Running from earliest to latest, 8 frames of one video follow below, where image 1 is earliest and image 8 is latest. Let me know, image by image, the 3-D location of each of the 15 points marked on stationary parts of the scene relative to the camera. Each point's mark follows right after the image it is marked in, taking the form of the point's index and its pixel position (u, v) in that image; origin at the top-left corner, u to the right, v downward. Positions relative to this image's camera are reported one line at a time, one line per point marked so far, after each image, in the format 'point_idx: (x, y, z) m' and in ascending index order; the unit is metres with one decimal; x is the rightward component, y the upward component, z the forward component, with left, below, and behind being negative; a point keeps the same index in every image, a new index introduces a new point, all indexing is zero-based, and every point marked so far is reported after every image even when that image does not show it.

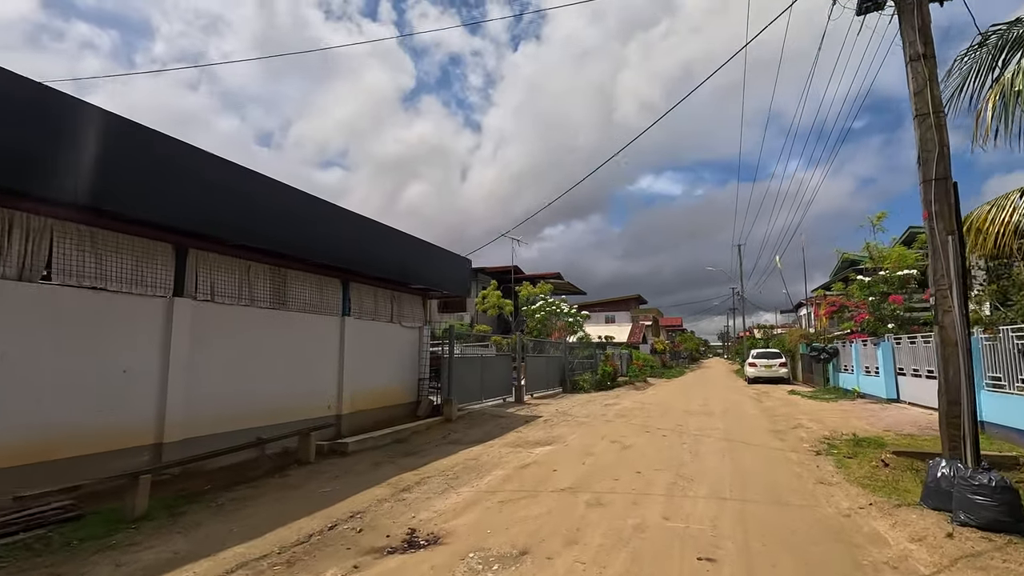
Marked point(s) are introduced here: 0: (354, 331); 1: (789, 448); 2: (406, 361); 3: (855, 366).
0: (-3.2, -0.9, +11.3) m
1: (+4.9, -2.8, +9.5) m
2: (-2.6, -1.8, +13.1) m
3: (+12.3, -2.9, +19.3) m
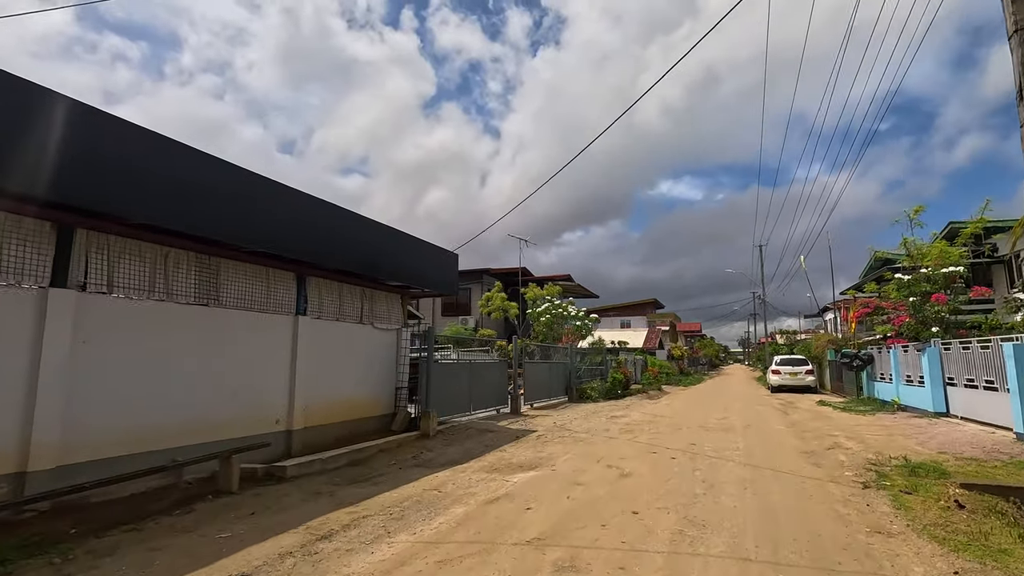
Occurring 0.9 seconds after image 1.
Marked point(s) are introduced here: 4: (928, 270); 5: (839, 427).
0: (-3.5, -0.8, +9.8) m
1: (+4.5, -2.7, +7.7) m
2: (-2.8, -1.7, +11.5) m
3: (+12.2, -2.8, +17.3) m
4: (+13.6, +0.6, +17.6) m
5: (+7.9, -3.4, +13.1) m
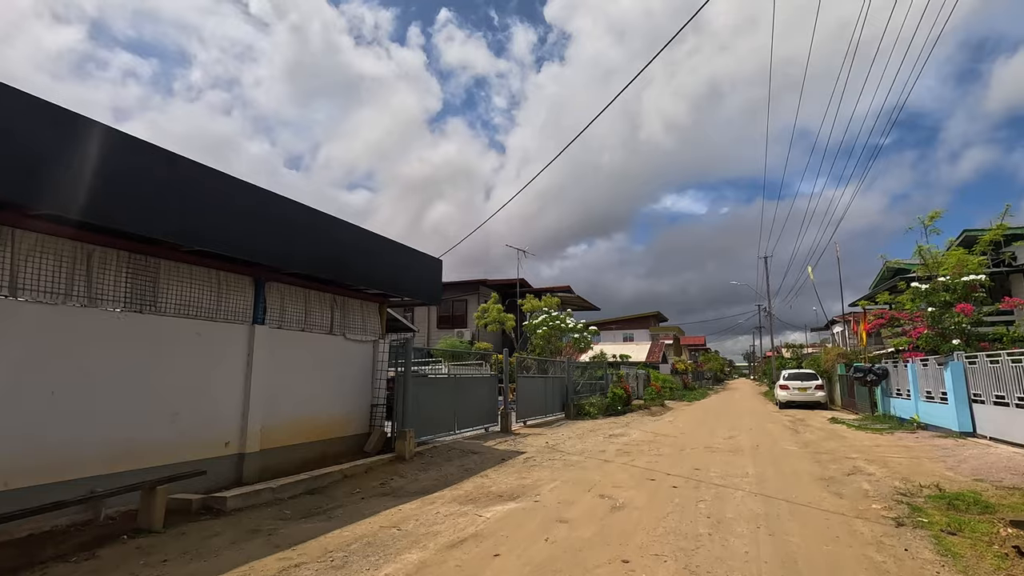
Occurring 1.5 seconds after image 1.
0: (-3.8, -0.9, +8.8) m
1: (+4.2, -2.8, +6.7) m
2: (-3.1, -1.9, +10.5) m
3: (+12.0, -3.1, +16.2) m
4: (+13.3, +0.3, +16.6) m
5: (+7.7, -3.6, +12.0) m
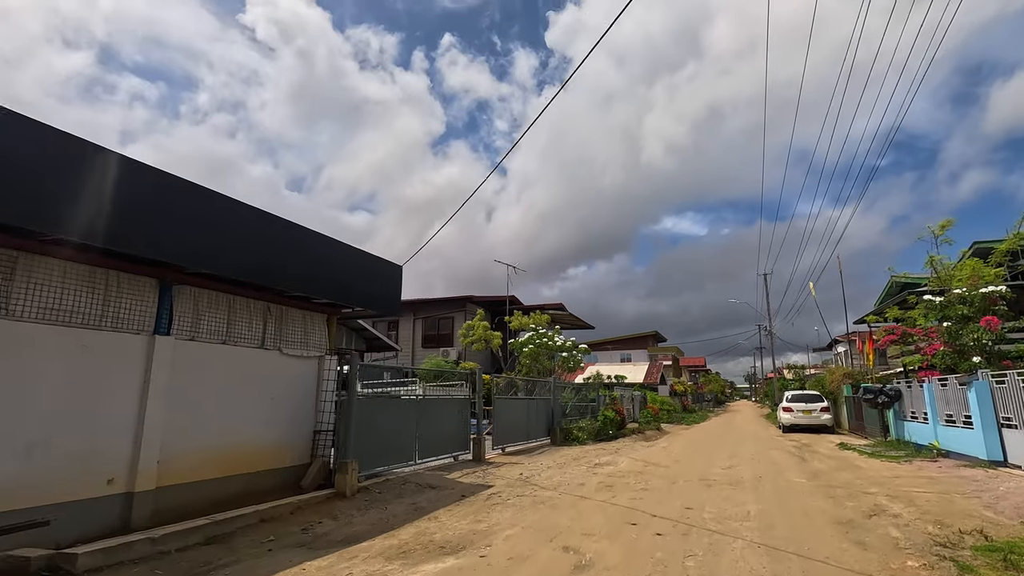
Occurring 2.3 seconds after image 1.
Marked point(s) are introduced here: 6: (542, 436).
0: (-4.4, -1.0, +7.5) m
1: (+3.6, -2.7, +5.2) m
2: (-3.7, -2.0, +9.1) m
3: (+11.4, -3.5, +14.7) m
4: (+12.7, -0.1, +15.2) m
5: (+7.0, -3.8, +10.5) m
6: (+1.0, -4.9, +17.7) m
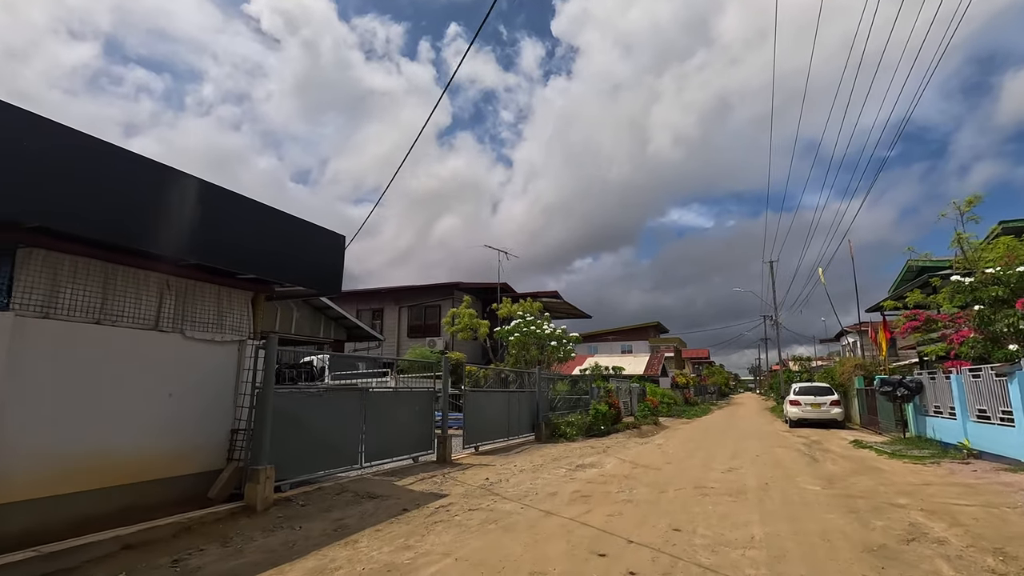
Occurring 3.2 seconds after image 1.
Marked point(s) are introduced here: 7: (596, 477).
0: (-5.1, -0.6, +5.9) m
1: (+2.9, -2.4, +3.6) m
2: (-4.4, -1.6, +7.5) m
3: (+10.8, -3.0, +13.0) m
4: (+12.1, +0.5, +13.5) m
5: (+6.4, -3.3, +8.9) m
6: (+0.4, -4.3, +16.1) m
7: (+1.5, -3.4, +9.8) m
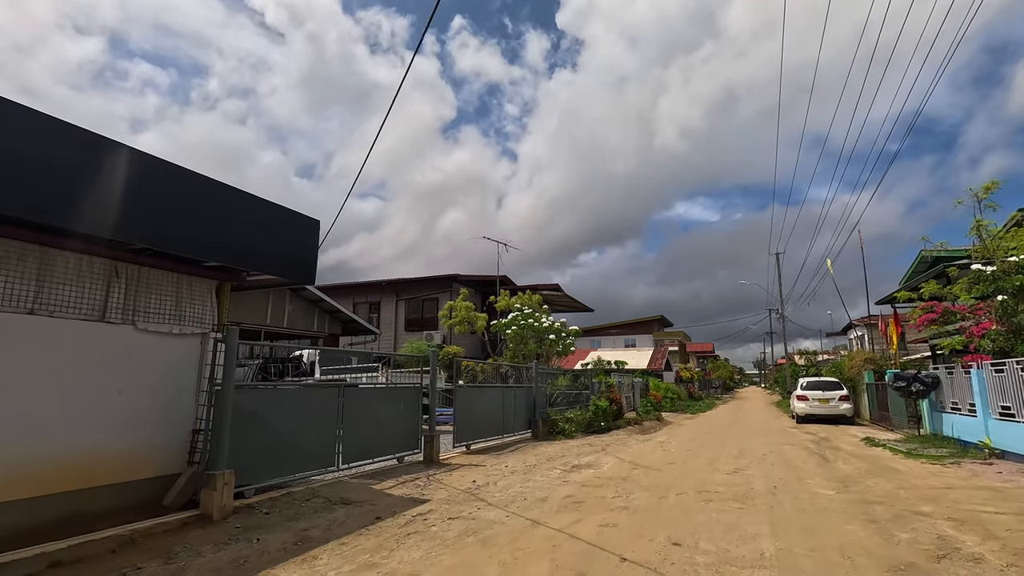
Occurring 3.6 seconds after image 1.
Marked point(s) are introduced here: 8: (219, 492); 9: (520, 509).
0: (-5.3, -0.5, +5.2) m
1: (+2.7, -2.2, +2.9) m
2: (-4.6, -1.4, +6.9) m
3: (+10.6, -2.7, +12.3) m
4: (+12.0, +0.7, +12.7) m
5: (+6.2, -3.1, +8.2) m
6: (+0.3, -4.0, +15.5) m
7: (+1.4, -3.2, +9.2) m
8: (-3.4, -2.4, +6.4) m
9: (+0.1, -2.9, +7.1) m
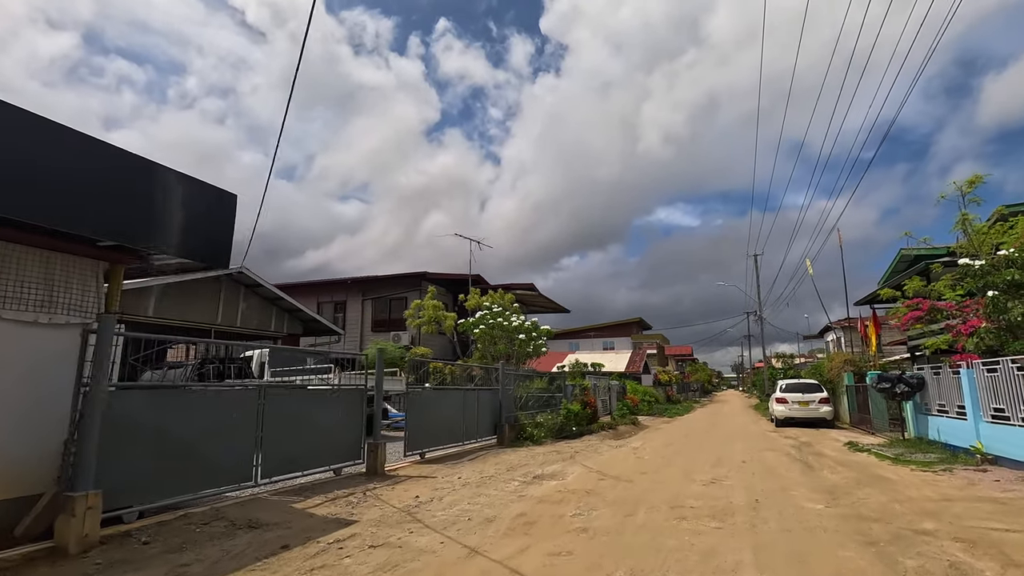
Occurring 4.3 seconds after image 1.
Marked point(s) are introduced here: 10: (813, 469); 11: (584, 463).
0: (-5.9, -0.2, +4.0) m
1: (+2.1, -2.0, +1.9) m
2: (-5.2, -1.2, +5.6) m
3: (+9.8, -2.6, +11.5) m
4: (+11.1, +0.8, +12.0) m
5: (+5.5, -2.9, +7.3) m
6: (-0.7, -3.9, +14.4) m
7: (+0.6, -3.1, +8.1) m
8: (-4.1, -2.2, +5.1) m
9: (-0.5, -2.7, +6.0) m
10: (+6.1, -3.6, +10.9) m
11: (+1.5, -3.6, +11.1) m
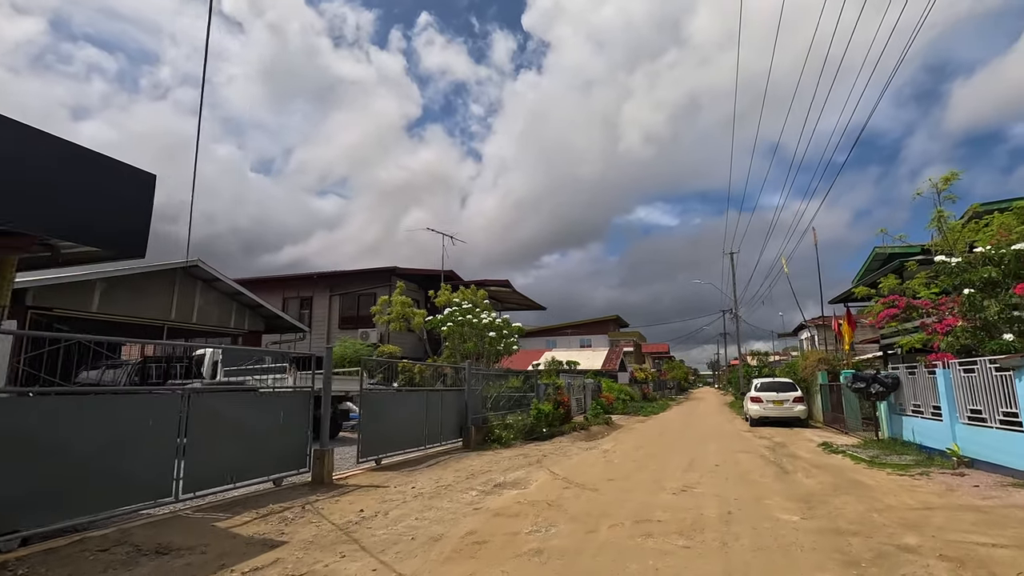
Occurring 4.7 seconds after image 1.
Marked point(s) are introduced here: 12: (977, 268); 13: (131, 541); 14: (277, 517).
0: (-6.4, -0.1, +3.1) m
1: (+1.7, -2.0, +1.3) m
2: (-5.7, -1.1, +4.8) m
3: (+9.0, -2.5, +11.2) m
4: (+10.3, +0.9, +11.8) m
5: (+4.9, -2.9, +6.8) m
6: (-1.6, -3.8, +13.7) m
7: (0.0, -3.0, +7.5) m
8: (-4.6, -2.1, +4.3) m
9: (-1.1, -2.6, +5.3) m
10: (+5.4, -3.6, +10.5) m
11: (+0.8, -3.5, +10.5) m
12: (+10.1, +0.4, +11.7) m
13: (-3.9, -2.6, +5.5) m
14: (-2.9, -2.8, +6.7) m
